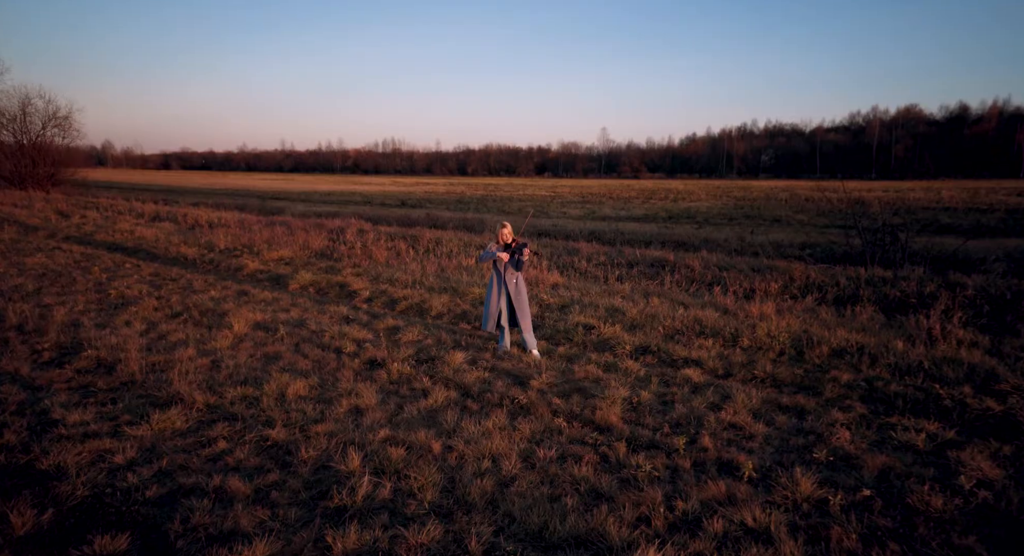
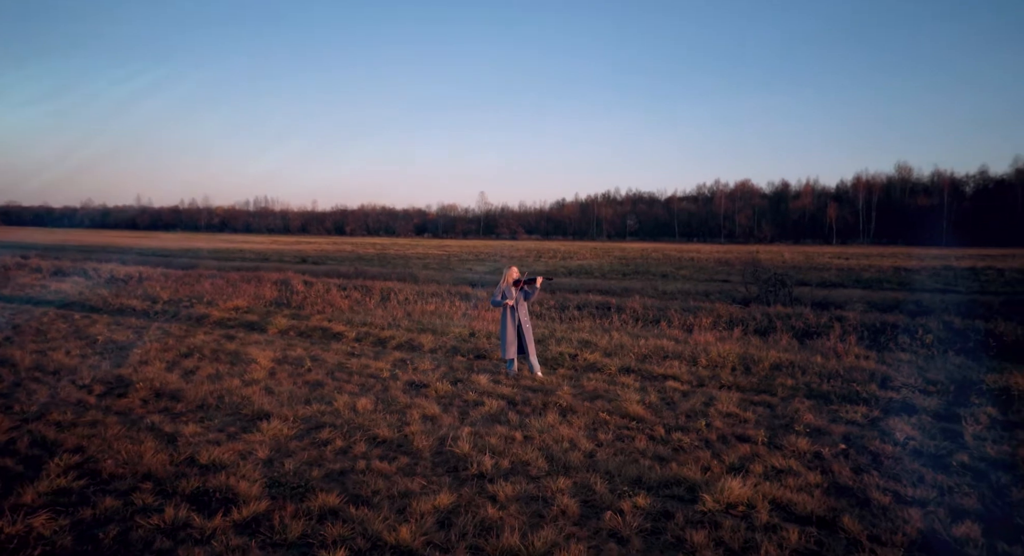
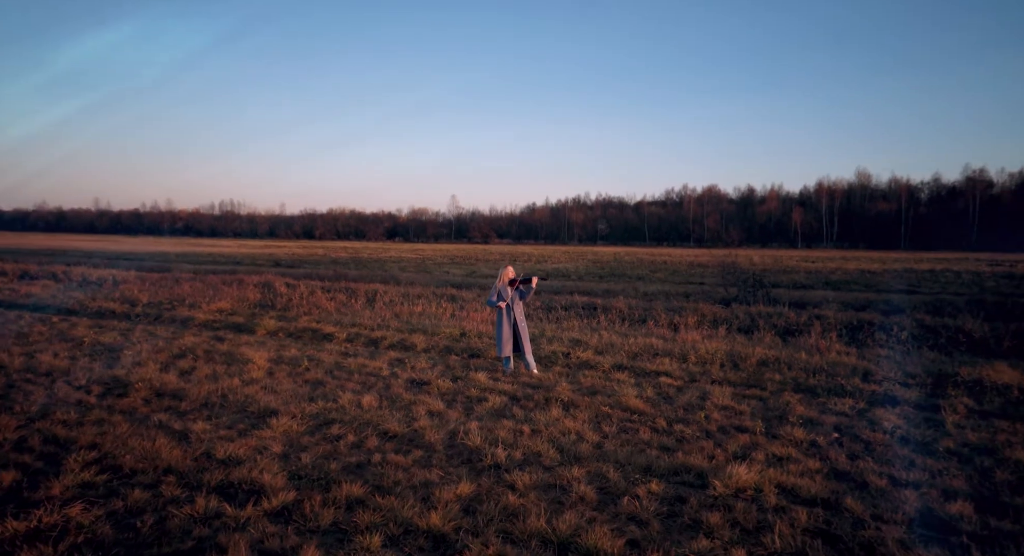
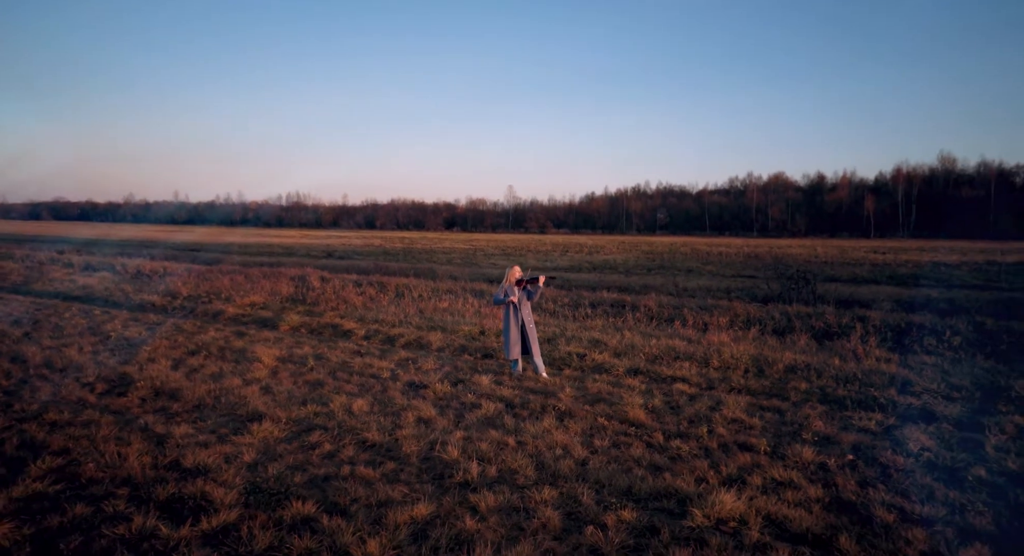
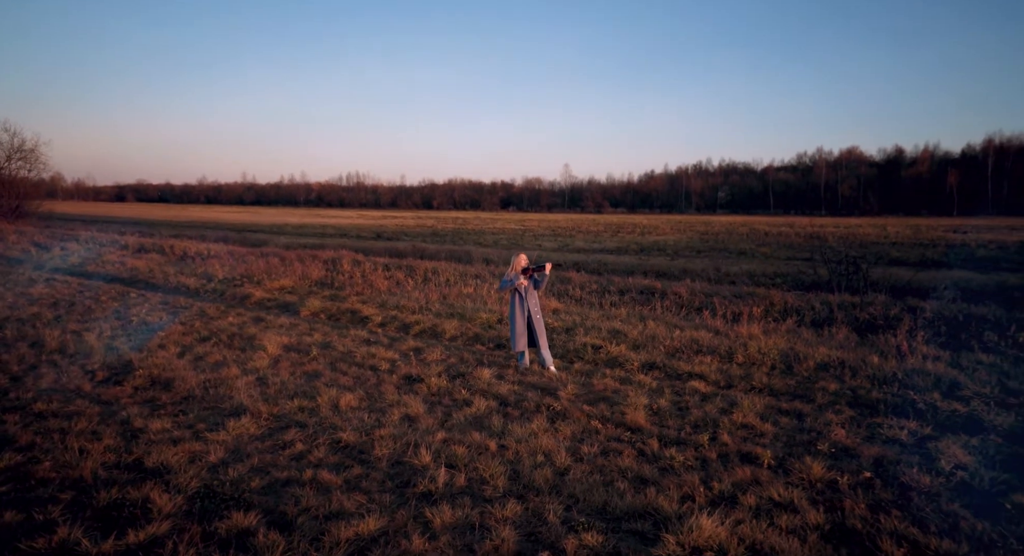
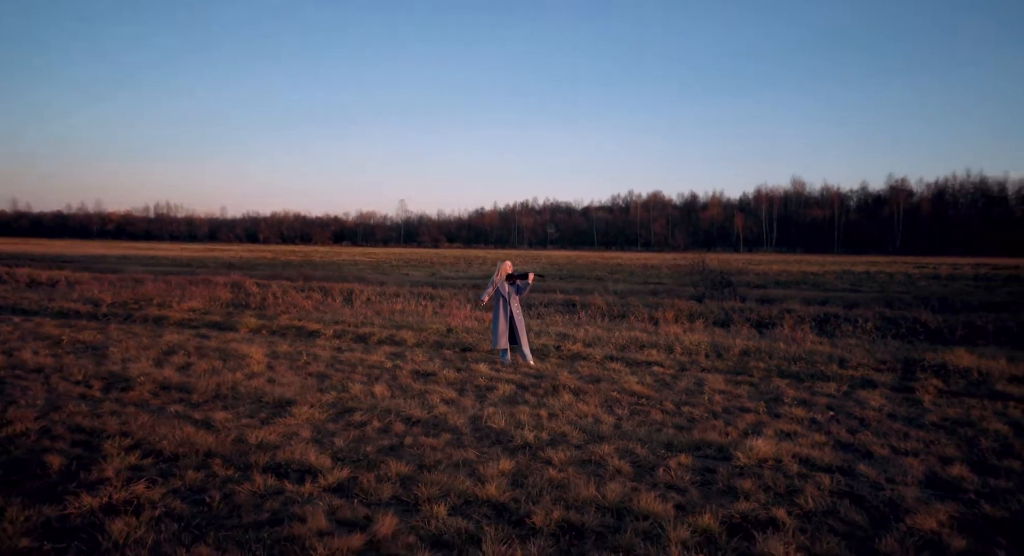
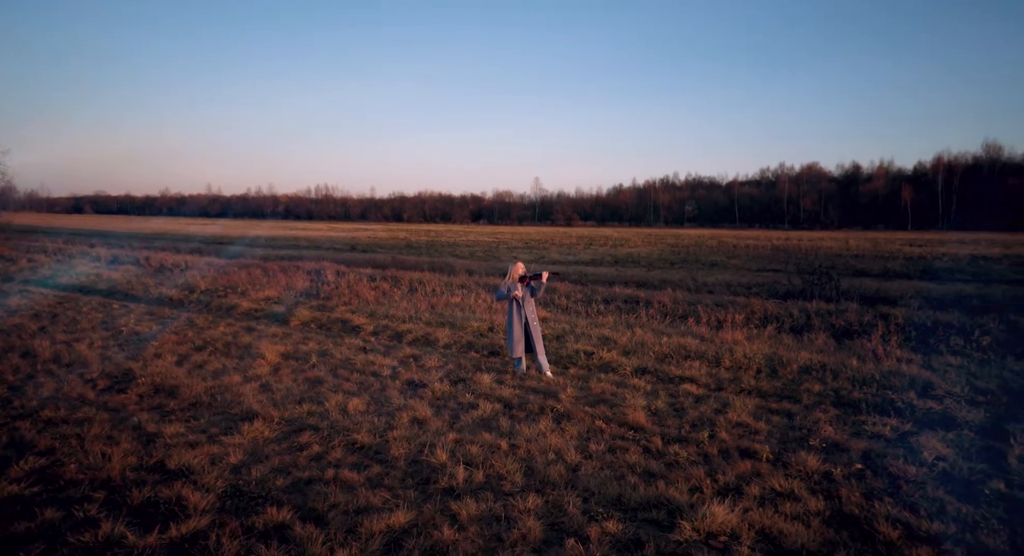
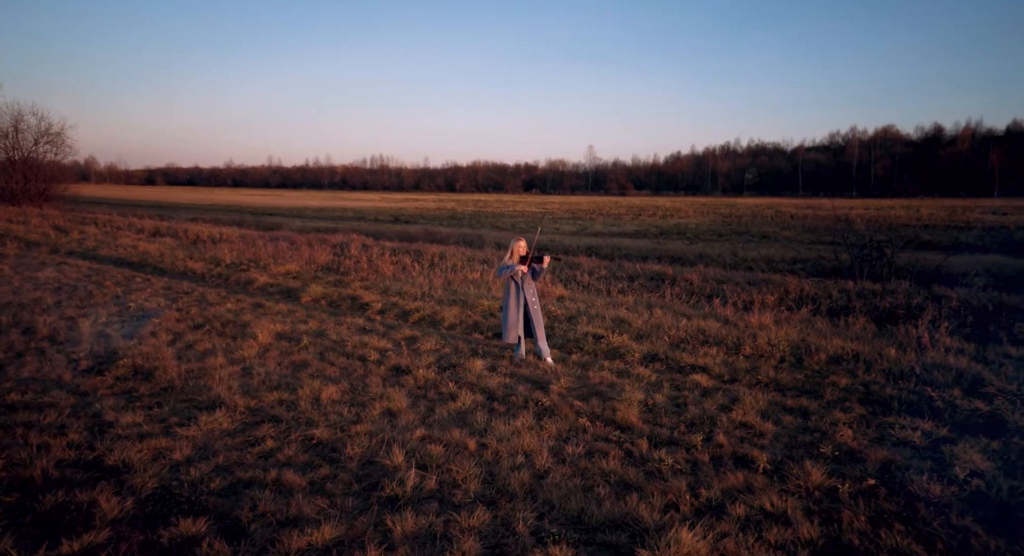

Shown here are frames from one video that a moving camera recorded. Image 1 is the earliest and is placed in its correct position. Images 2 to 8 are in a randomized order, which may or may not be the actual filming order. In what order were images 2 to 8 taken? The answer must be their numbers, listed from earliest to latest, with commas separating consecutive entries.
8, 5, 7, 4, 2, 3, 6
